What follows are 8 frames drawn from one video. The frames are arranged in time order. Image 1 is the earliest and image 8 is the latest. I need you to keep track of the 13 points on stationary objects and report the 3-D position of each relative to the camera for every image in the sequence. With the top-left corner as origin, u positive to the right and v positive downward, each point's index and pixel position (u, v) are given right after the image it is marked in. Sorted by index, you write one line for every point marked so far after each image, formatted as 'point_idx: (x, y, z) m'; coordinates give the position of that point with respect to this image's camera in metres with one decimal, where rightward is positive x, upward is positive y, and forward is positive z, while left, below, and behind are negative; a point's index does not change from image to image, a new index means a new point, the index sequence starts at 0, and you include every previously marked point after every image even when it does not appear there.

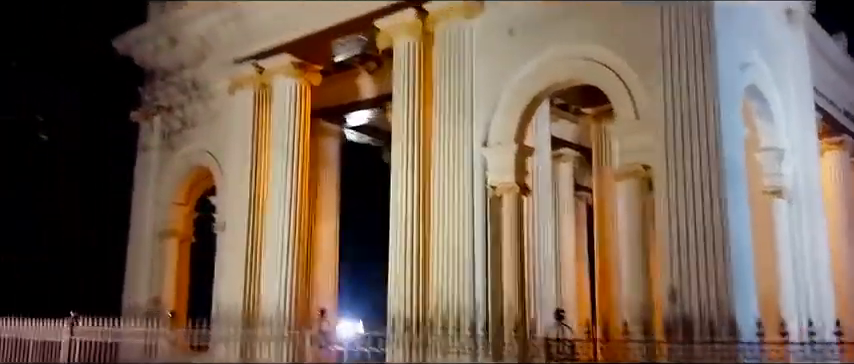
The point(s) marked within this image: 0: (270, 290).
0: (-2.2, -1.5, +11.7) m
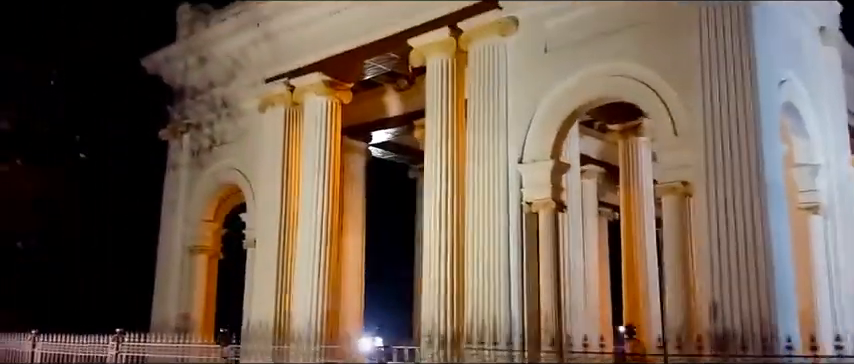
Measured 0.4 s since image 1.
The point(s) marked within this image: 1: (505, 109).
0: (-1.8, -1.7, +11.8) m
1: (+0.9, +0.8, +9.5) m
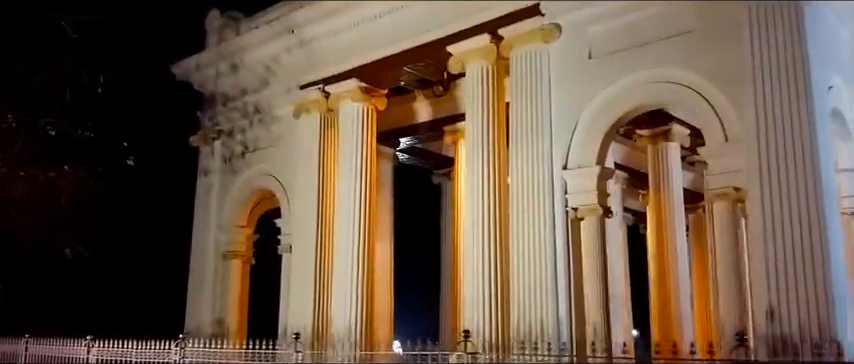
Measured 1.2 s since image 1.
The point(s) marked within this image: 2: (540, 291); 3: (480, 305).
0: (-1.2, -1.8, +11.8) m
1: (+1.4, +0.8, +9.6) m
2: (+1.3, -1.2, +9.2) m
3: (+0.6, -1.4, +9.8) m
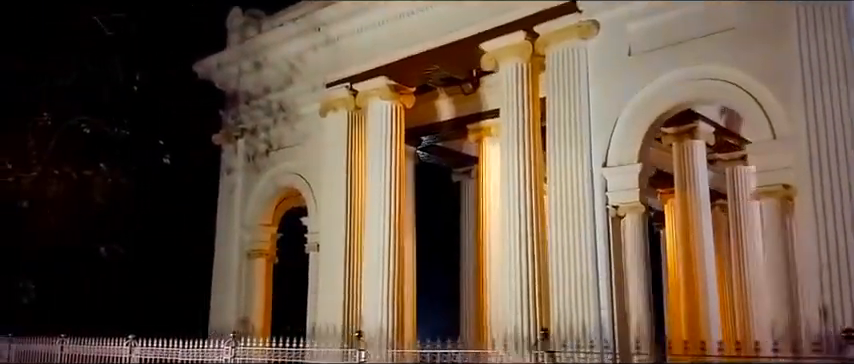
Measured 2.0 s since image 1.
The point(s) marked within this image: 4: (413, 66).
0: (-0.8, -1.8, +11.8) m
1: (+1.8, +0.8, +9.6) m
2: (+1.7, -1.2, +9.2) m
3: (+1.1, -1.4, +9.7) m
4: (-0.2, +1.7, +11.9) m
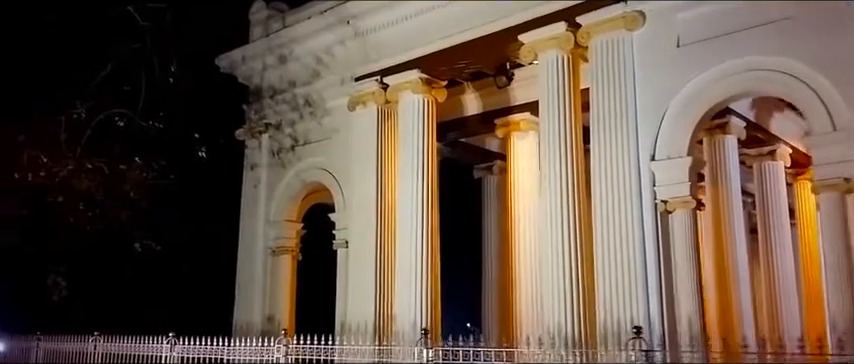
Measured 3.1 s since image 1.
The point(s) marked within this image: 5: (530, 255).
0: (-0.3, -1.7, +11.6) m
1: (+2.3, +0.9, +9.3) m
2: (+2.2, -1.1, +8.9) m
3: (+1.5, -1.4, +9.5) m
4: (+0.3, +1.7, +11.7) m
5: (+1.6, -1.2, +13.3) m
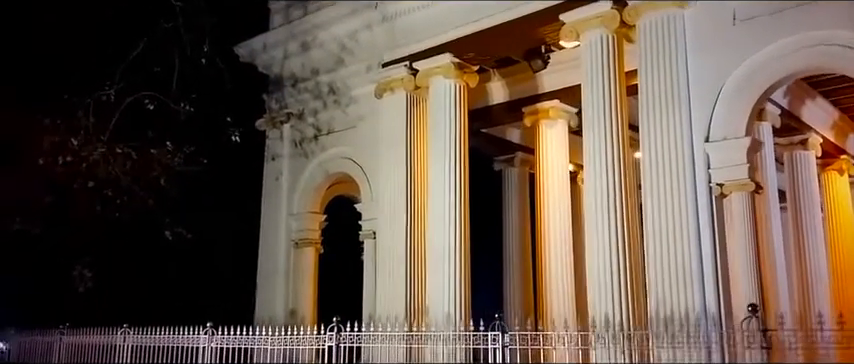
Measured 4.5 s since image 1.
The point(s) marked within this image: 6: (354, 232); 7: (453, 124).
0: (+0.1, -1.5, +11.2) m
1: (+2.8, +1.0, +9.0) m
2: (+2.6, -0.9, +8.6) m
3: (+2.0, -1.2, +9.1) m
4: (+0.7, +1.9, +11.3) m
5: (+2.0, -1.0, +12.9) m
6: (-1.4, -0.9, +15.7) m
7: (+0.4, +0.8, +11.7) m
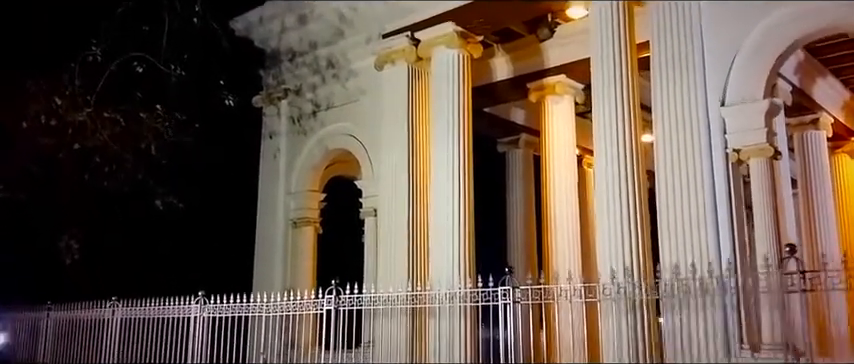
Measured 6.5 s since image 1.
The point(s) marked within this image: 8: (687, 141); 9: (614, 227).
0: (+0.2, -1.2, +10.8) m
1: (+2.8, +1.4, +8.6) m
2: (+2.7, -0.6, +8.2) m
3: (+2.0, -0.8, +8.7) m
4: (+0.8, +2.3, +10.9) m
5: (+2.1, -0.6, +12.6) m
6: (-1.3, -0.6, +15.3) m
7: (+0.4, +1.1, +11.3) m
8: (+2.6, +0.3, +8.4) m
9: (+2.0, -0.5, +8.8) m
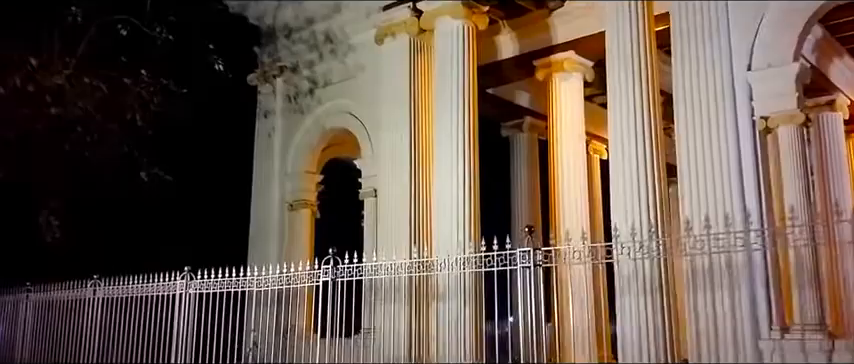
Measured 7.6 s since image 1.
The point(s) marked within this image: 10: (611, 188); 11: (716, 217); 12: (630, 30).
0: (+0.2, -0.9, +10.2) m
1: (+2.8, +1.7, +8.0) m
2: (+2.7, -0.3, +7.6) m
3: (+2.1, -0.6, +8.2) m
4: (+0.8, +2.5, +10.4) m
5: (+2.1, -0.4, +12.0) m
6: (-1.3, -0.3, +14.7) m
7: (+0.4, +1.4, +10.7) m
8: (+2.7, +0.6, +7.8) m
9: (+2.0, -0.3, +8.3) m
10: (+1.9, -0.1, +8.5) m
11: (+2.6, -0.6, +7.6) m
12: (+2.1, +1.7, +8.7) m
